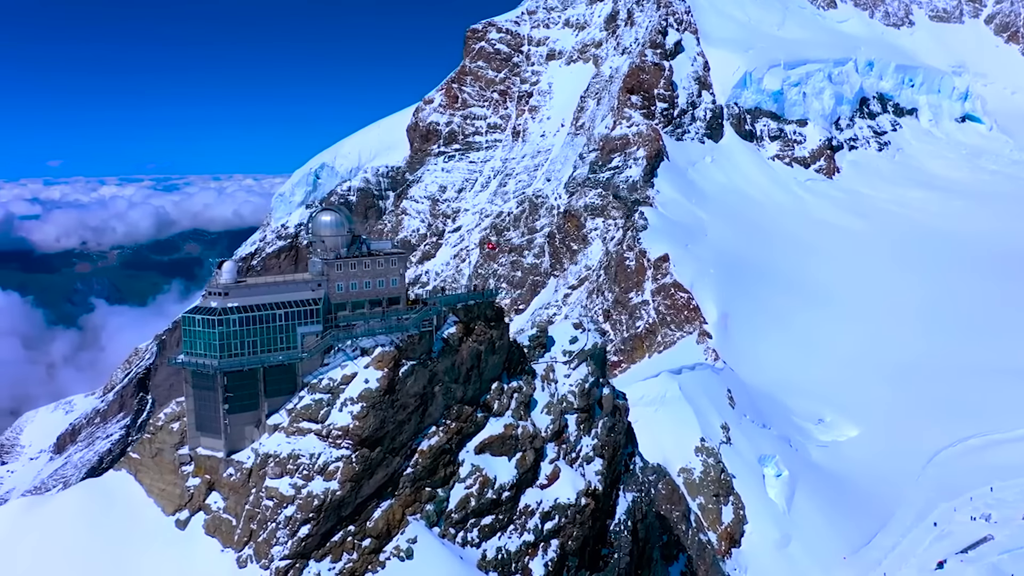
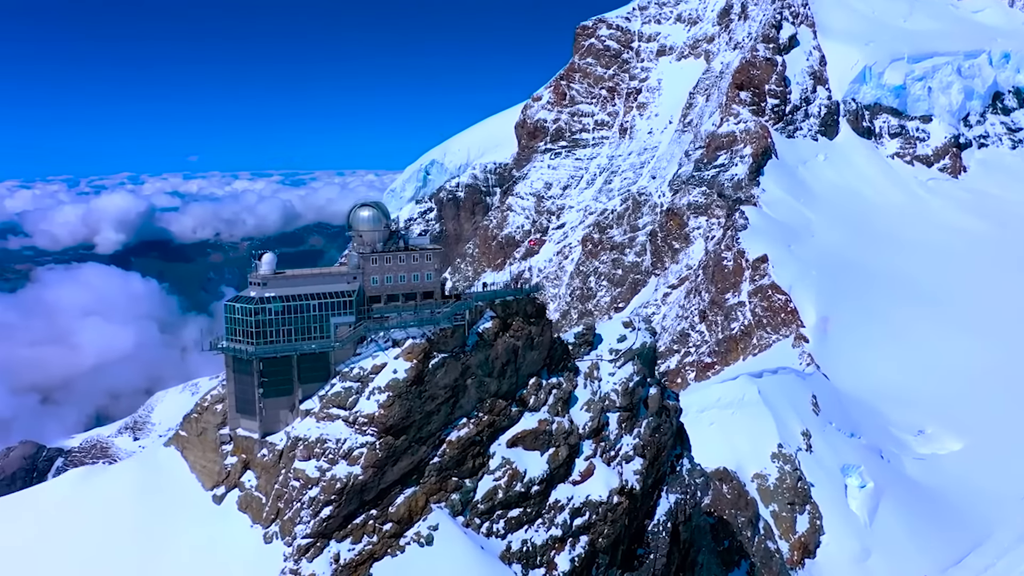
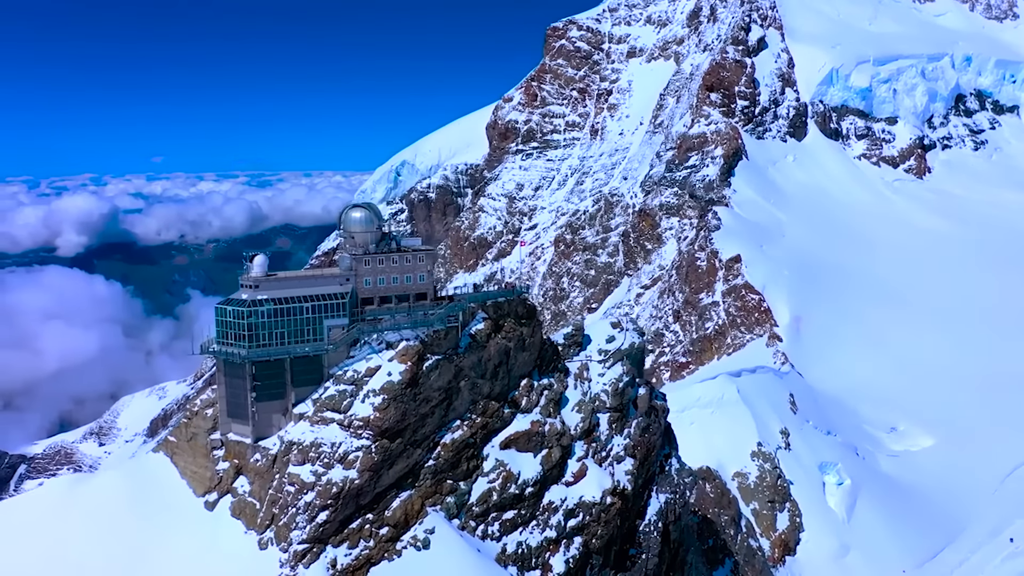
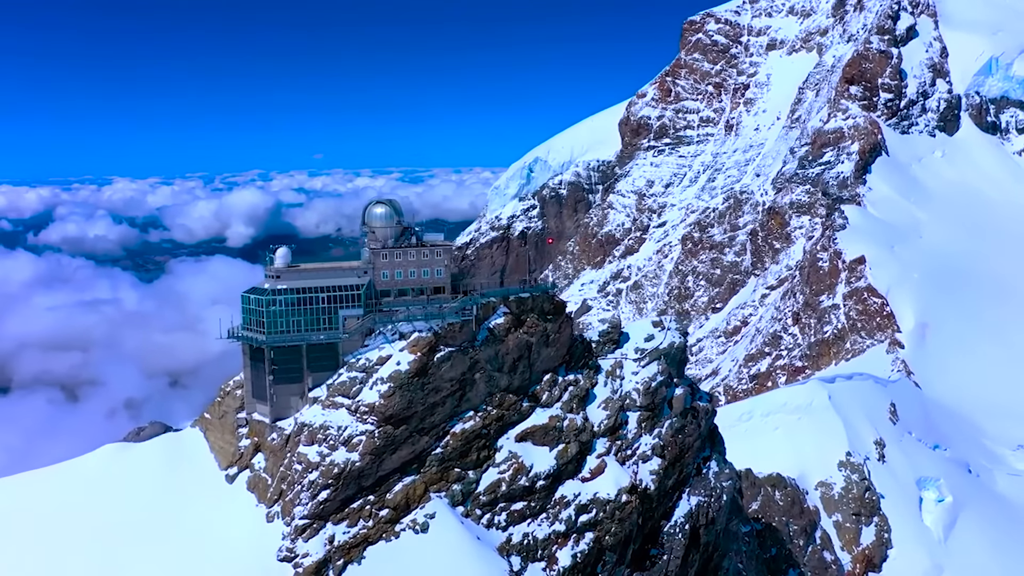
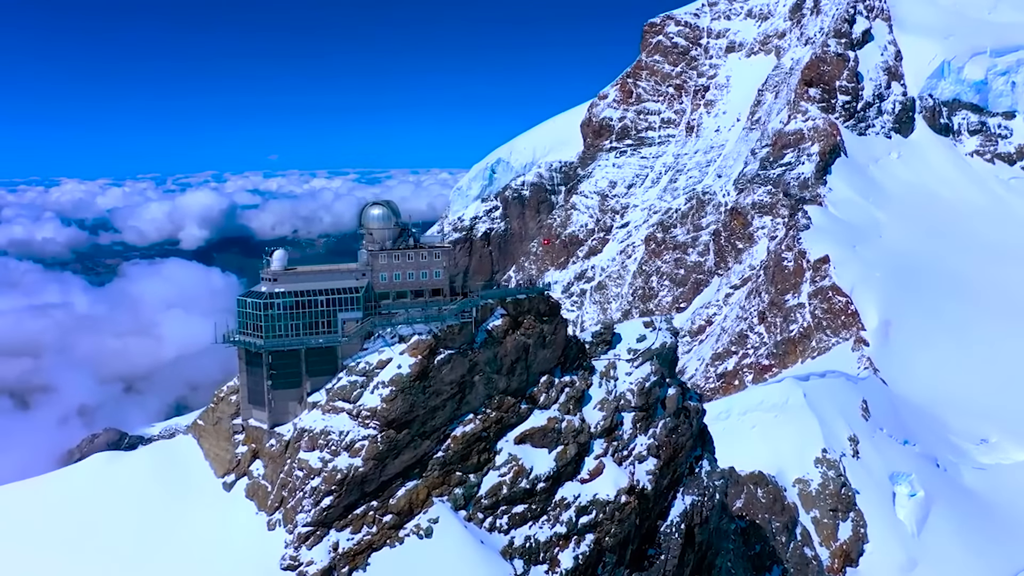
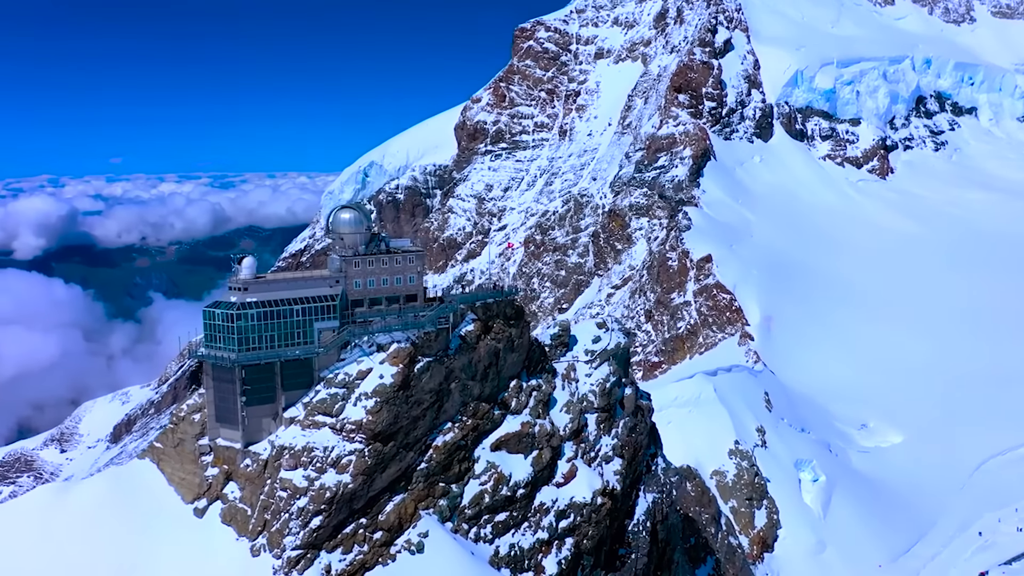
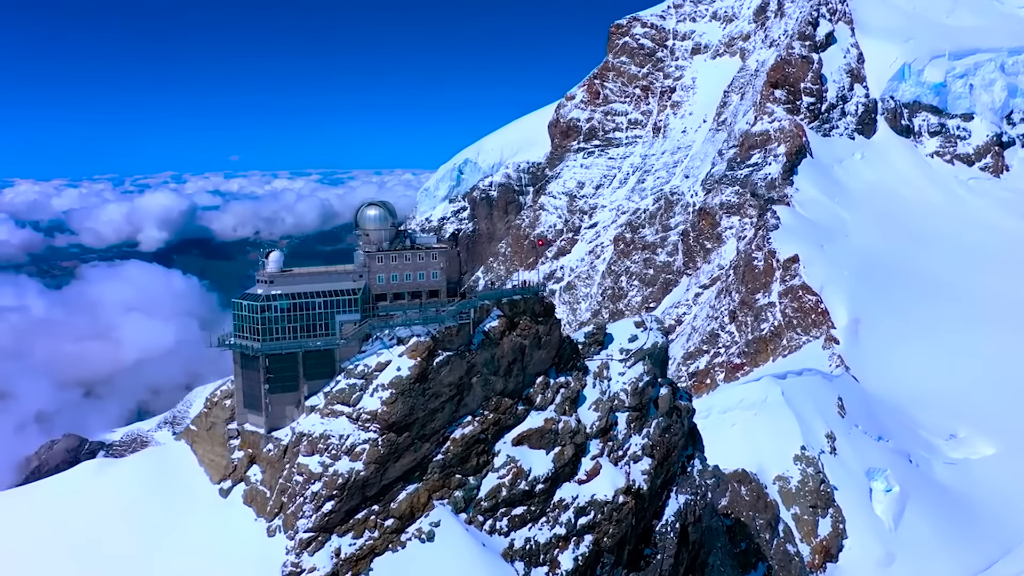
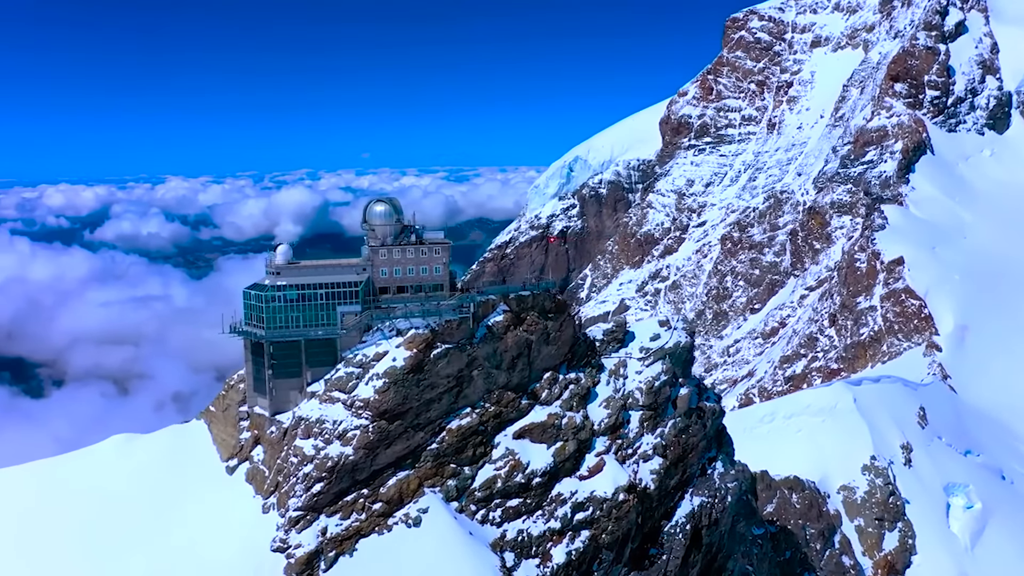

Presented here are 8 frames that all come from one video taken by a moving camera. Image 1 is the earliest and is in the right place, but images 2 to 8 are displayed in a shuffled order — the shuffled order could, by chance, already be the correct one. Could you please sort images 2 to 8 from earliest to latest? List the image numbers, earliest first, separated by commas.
6, 3, 2, 7, 5, 4, 8
